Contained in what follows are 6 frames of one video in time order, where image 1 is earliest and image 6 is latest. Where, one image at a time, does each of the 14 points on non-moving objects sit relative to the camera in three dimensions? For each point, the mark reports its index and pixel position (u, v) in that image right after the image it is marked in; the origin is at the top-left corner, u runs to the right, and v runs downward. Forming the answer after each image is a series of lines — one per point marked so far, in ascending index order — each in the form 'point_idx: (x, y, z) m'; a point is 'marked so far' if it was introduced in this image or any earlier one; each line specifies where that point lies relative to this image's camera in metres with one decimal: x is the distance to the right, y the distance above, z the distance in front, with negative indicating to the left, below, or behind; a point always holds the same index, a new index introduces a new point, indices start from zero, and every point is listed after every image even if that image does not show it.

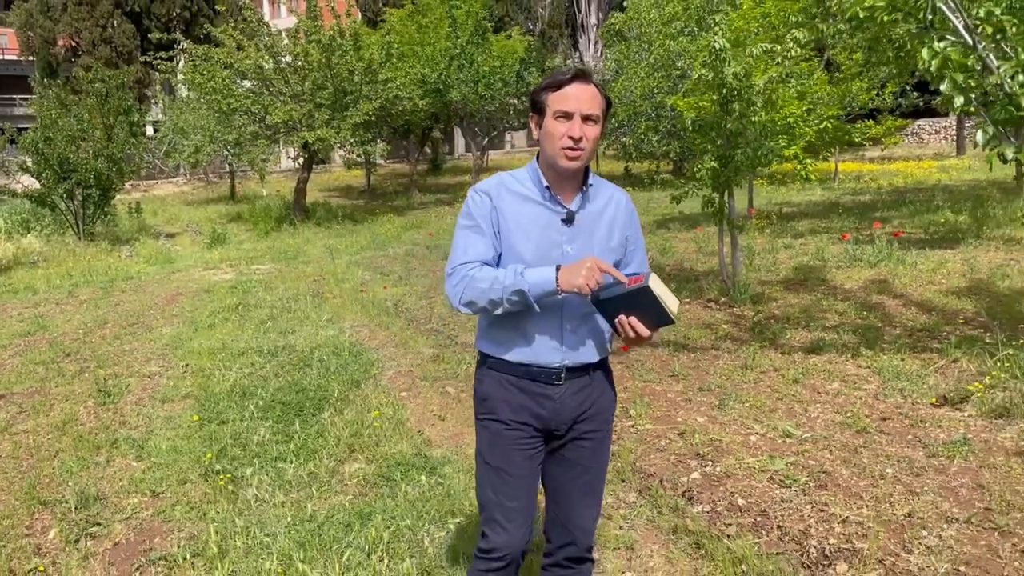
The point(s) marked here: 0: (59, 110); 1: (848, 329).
0: (-7.5, +3.0, +13.5) m
1: (+2.4, -0.3, +5.8) m
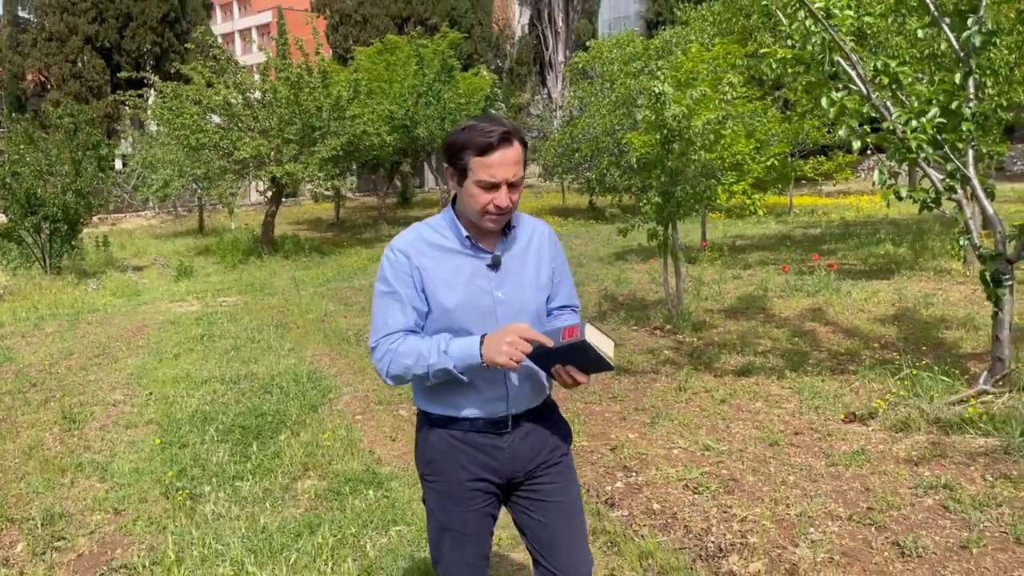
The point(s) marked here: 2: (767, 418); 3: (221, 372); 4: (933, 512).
0: (-8.2, +2.4, +13.7) m
1: (+2.0, -0.5, +6.2) m
2: (+1.5, -0.8, +4.8) m
3: (-2.7, -0.8, +7.5) m
4: (+1.7, -0.9, +3.3) m
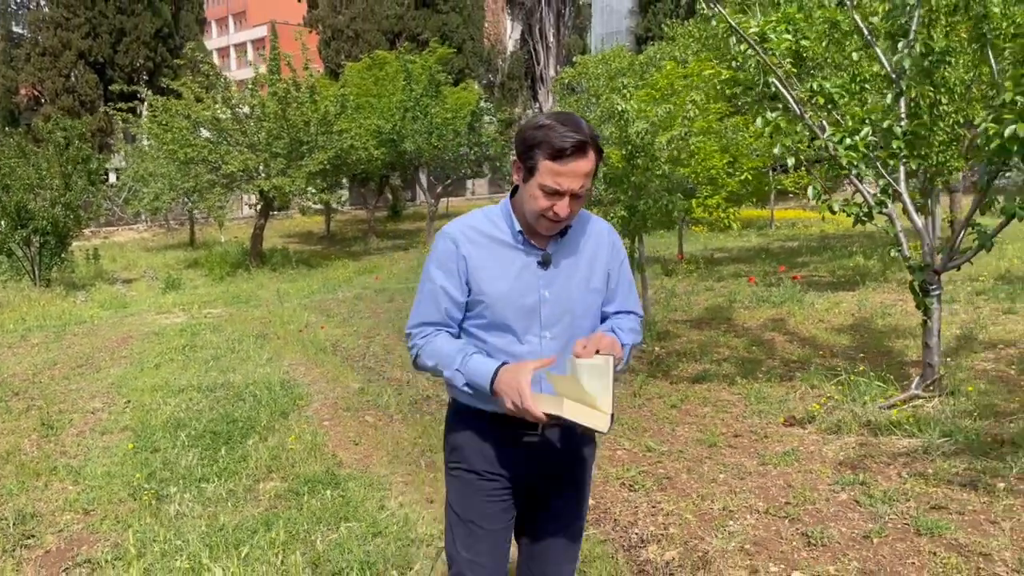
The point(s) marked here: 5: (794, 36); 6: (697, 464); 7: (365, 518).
0: (-8.5, +2.2, +13.9) m
1: (+1.8, -0.6, +6.5) m
2: (+1.2, -0.8, +5.0) m
3: (-3.0, -0.9, +7.7) m
4: (+1.4, -0.9, +3.5) m
5: (+1.7, +1.5, +4.9) m
6: (+1.0, -0.9, +4.2) m
7: (-0.7, -1.1, +4.0) m
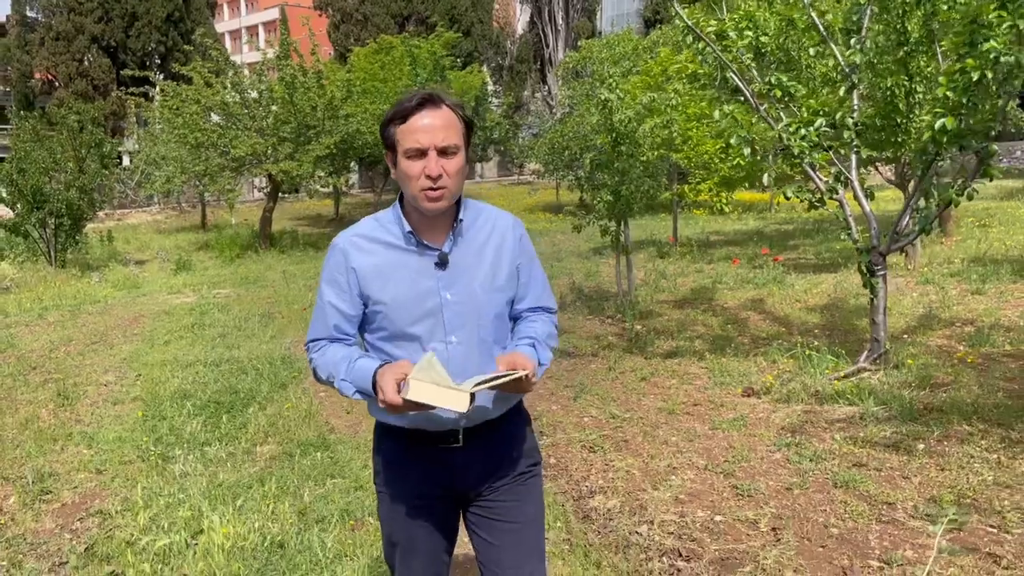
0: (-8.5, +2.6, +14.4) m
1: (+1.6, -0.4, +6.8) m
2: (+1.1, -0.7, +5.4) m
3: (-3.1, -0.7, +8.2) m
4: (+1.3, -0.8, +3.9) m
5: (+1.6, +1.6, +5.2) m
6: (+0.8, -0.8, +4.6) m
7: (-0.9, -1.0, +4.5) m
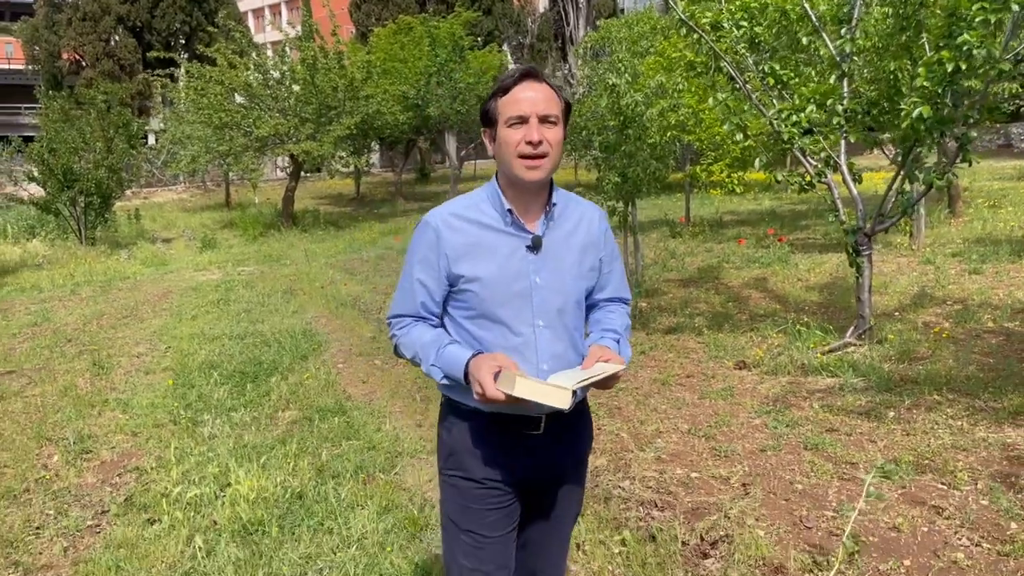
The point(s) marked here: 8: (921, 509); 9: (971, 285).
0: (-8.2, +3.0, +14.9) m
1: (+1.7, -0.2, +7.1) m
2: (+1.1, -0.5, +5.7) m
3: (-3.0, -0.4, +8.6) m
4: (+1.3, -0.7, +4.2) m
5: (+1.6, +1.8, +5.5) m
6: (+0.8, -0.7, +4.9) m
7: (-0.9, -0.9, +4.8) m
8: (+1.6, -0.9, +3.2) m
9: (+4.1, 0.0, +7.3) m
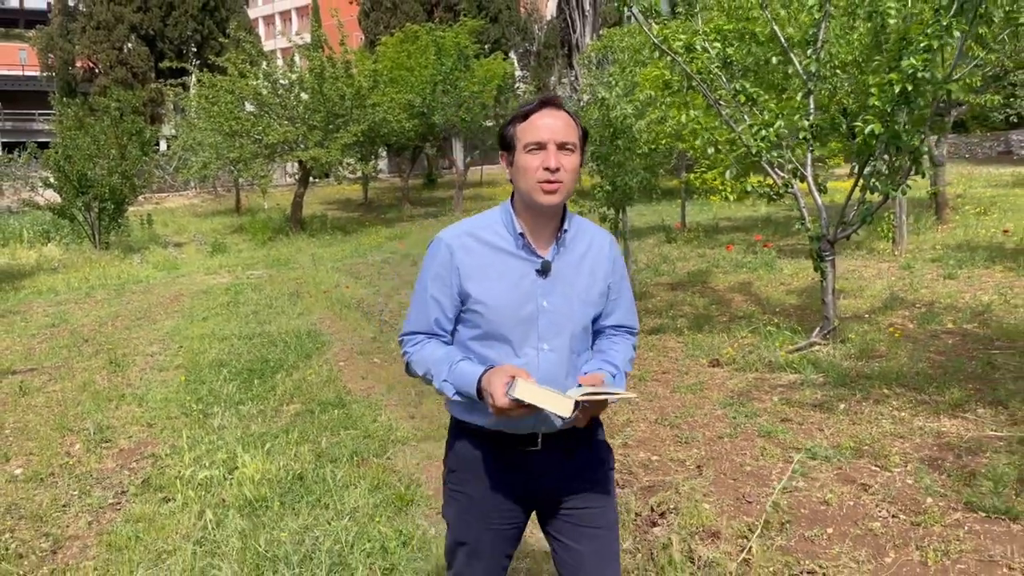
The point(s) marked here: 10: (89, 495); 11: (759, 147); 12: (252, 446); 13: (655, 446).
0: (-8.2, +2.9, +15.4) m
1: (+1.6, -0.3, +7.5) m
2: (+1.0, -0.6, +6.1) m
3: (-3.0, -0.5, +9.0) m
4: (+1.2, -0.7, +4.6) m
5: (+1.5, +1.8, +5.9) m
6: (+0.7, -0.7, +5.3) m
7: (-1.0, -0.9, +5.3) m
8: (+1.5, -0.9, +3.6) m
9: (+4.1, 0.0, +7.7) m
10: (-2.4, -1.2, +4.6) m
11: (+1.7, +1.0, +5.6) m
12: (-1.6, -1.0, +5.1) m
13: (+0.7, -0.8, +4.2) m
